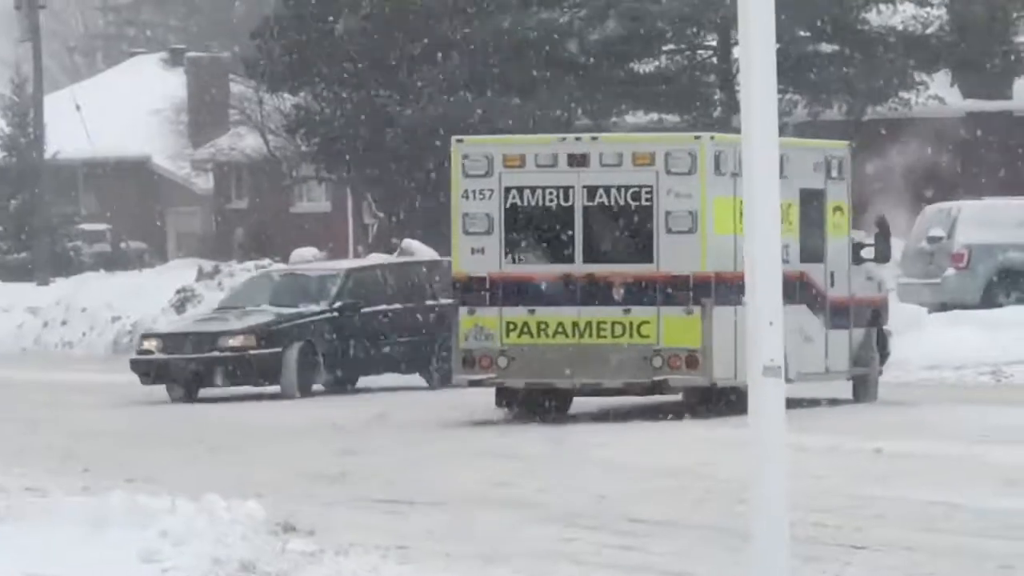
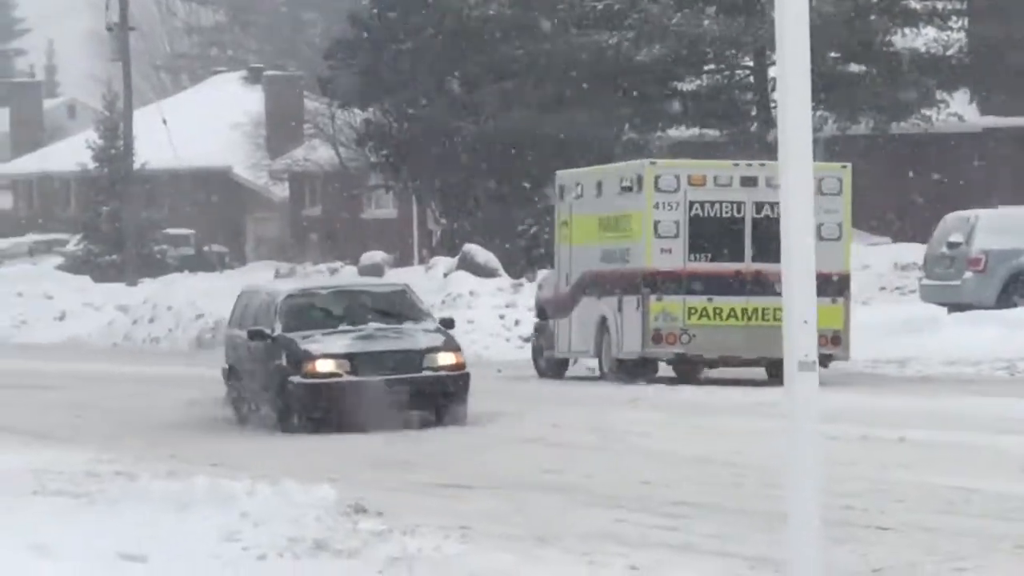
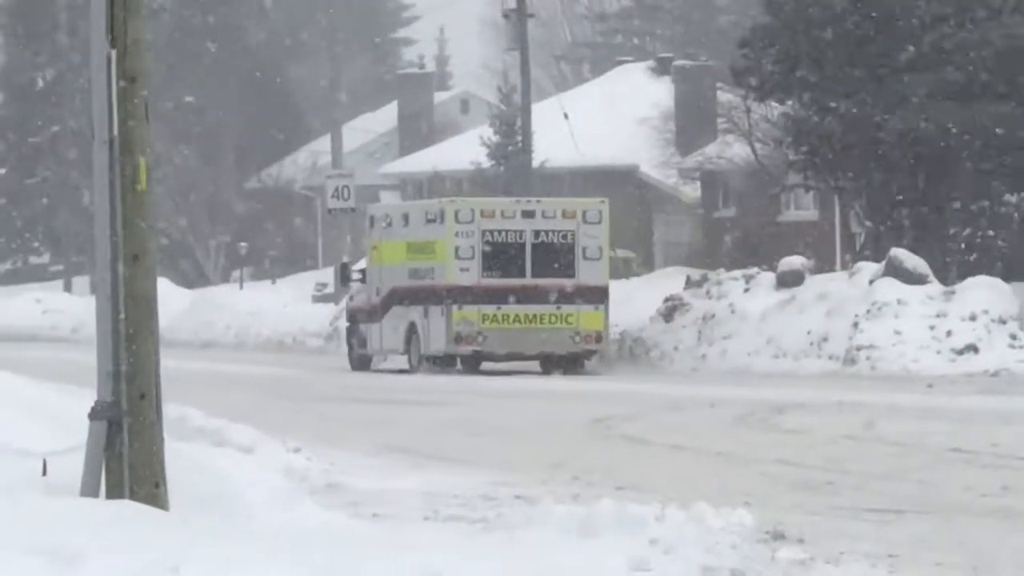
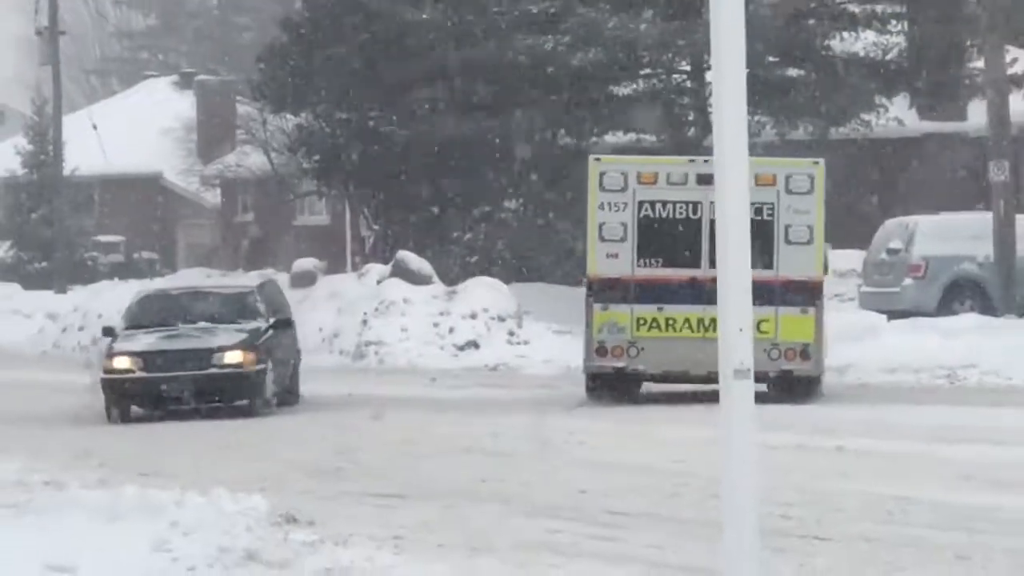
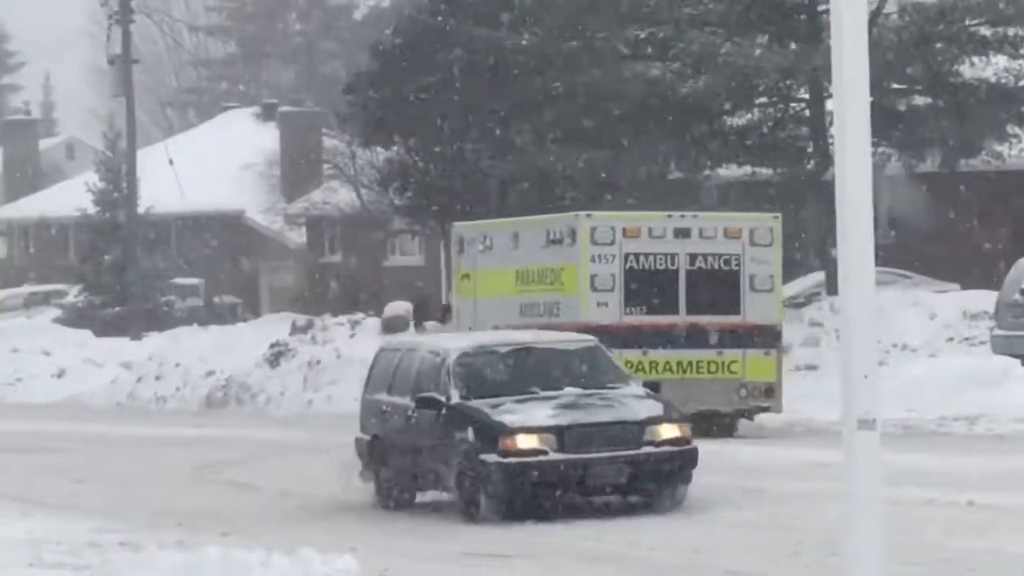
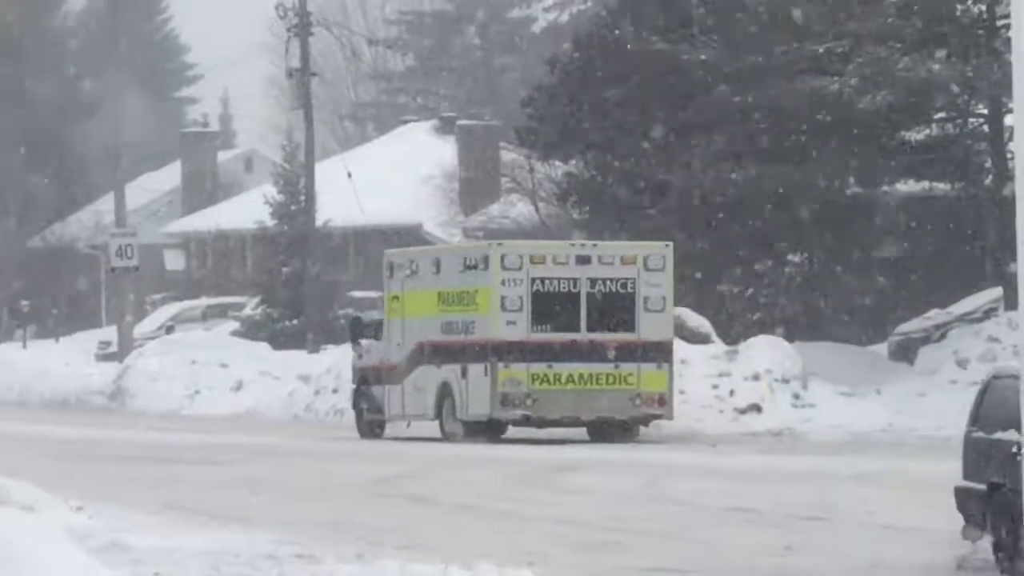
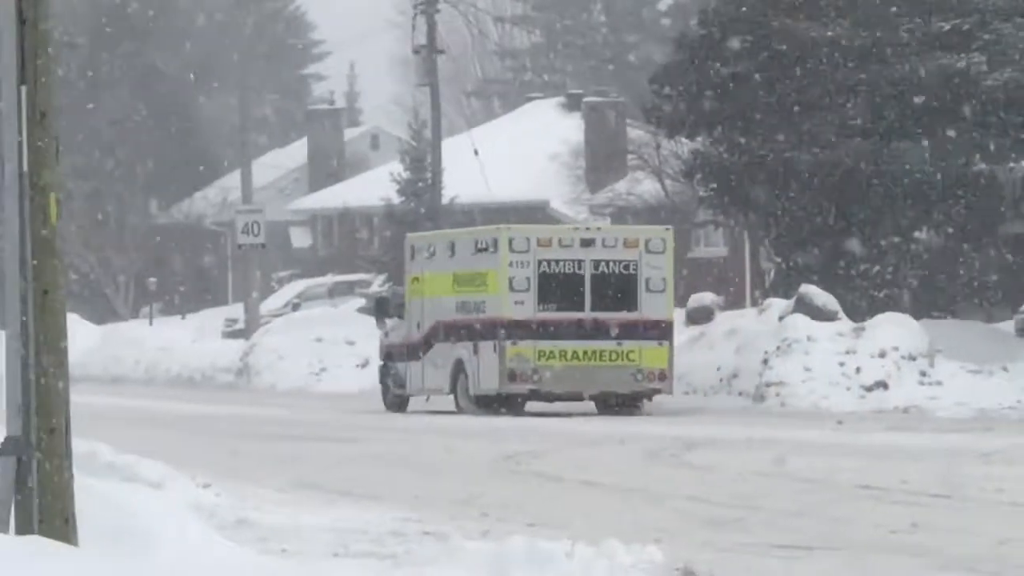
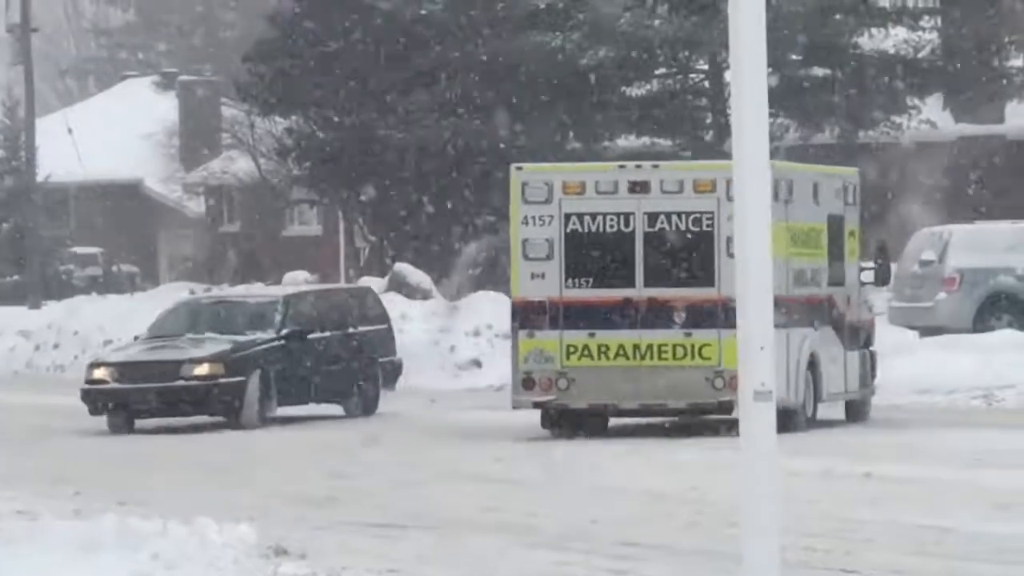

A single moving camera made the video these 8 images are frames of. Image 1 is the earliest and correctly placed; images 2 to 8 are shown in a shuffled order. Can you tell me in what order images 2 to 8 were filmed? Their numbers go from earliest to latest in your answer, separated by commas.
8, 4, 2, 5, 6, 7, 3
